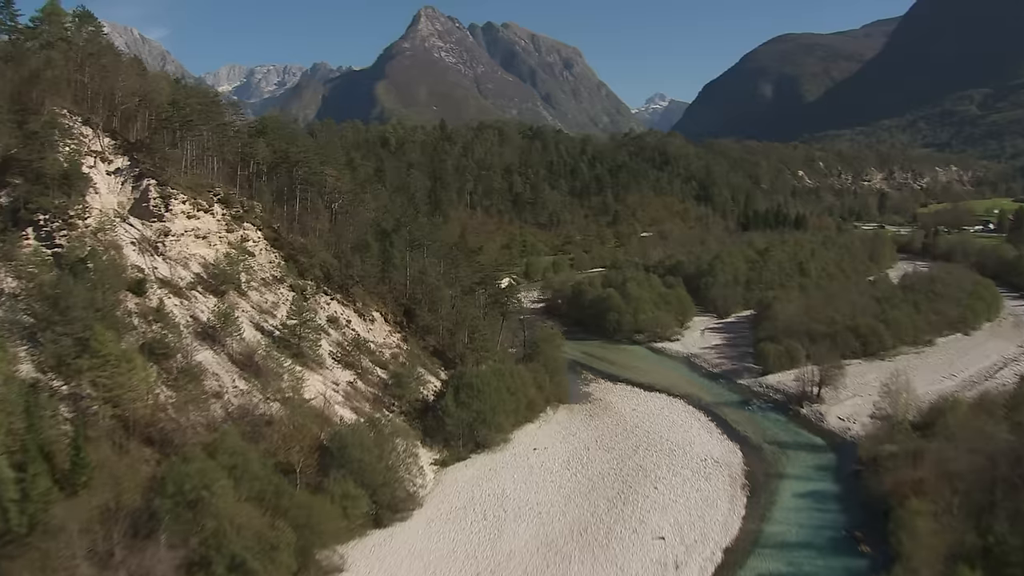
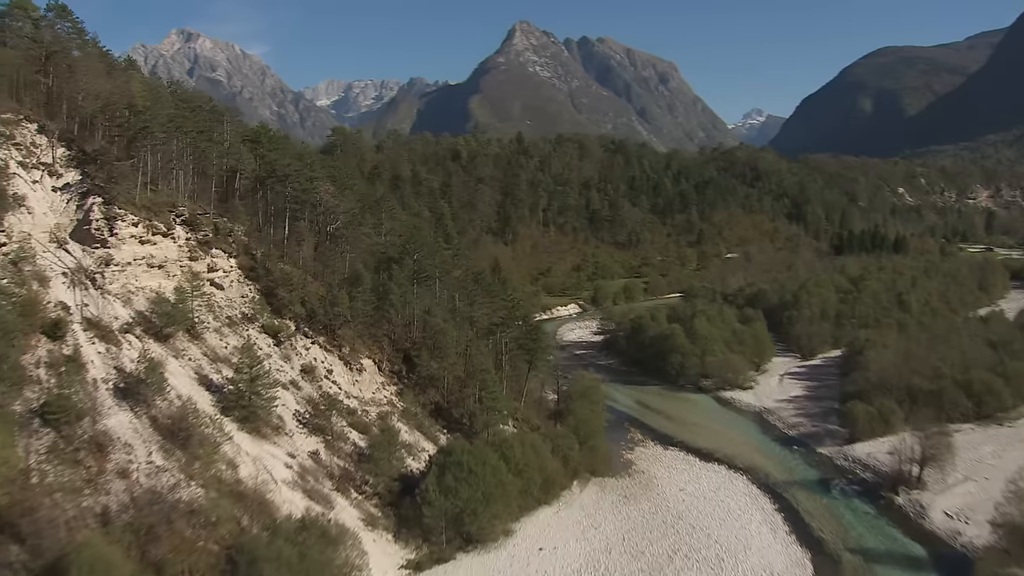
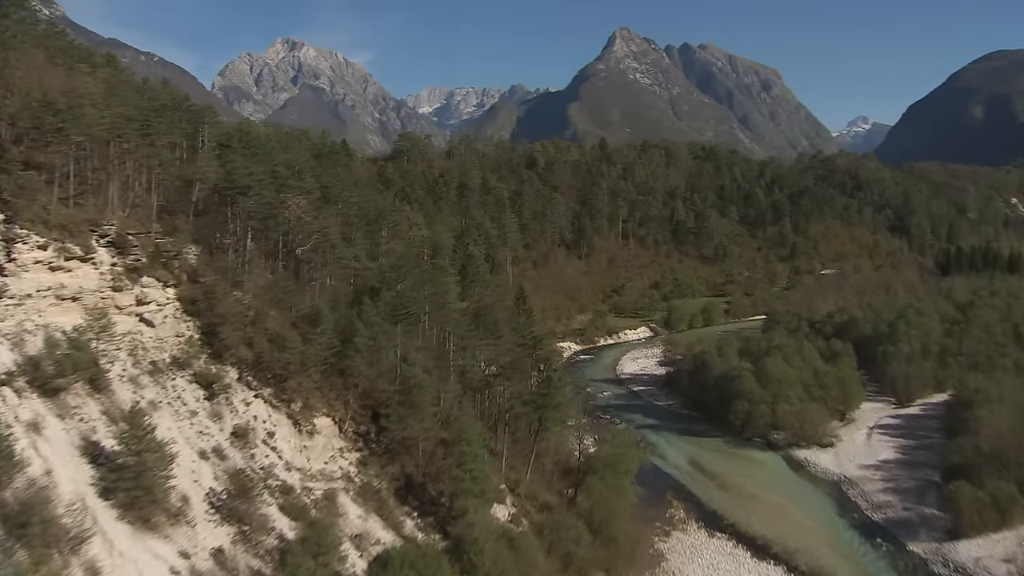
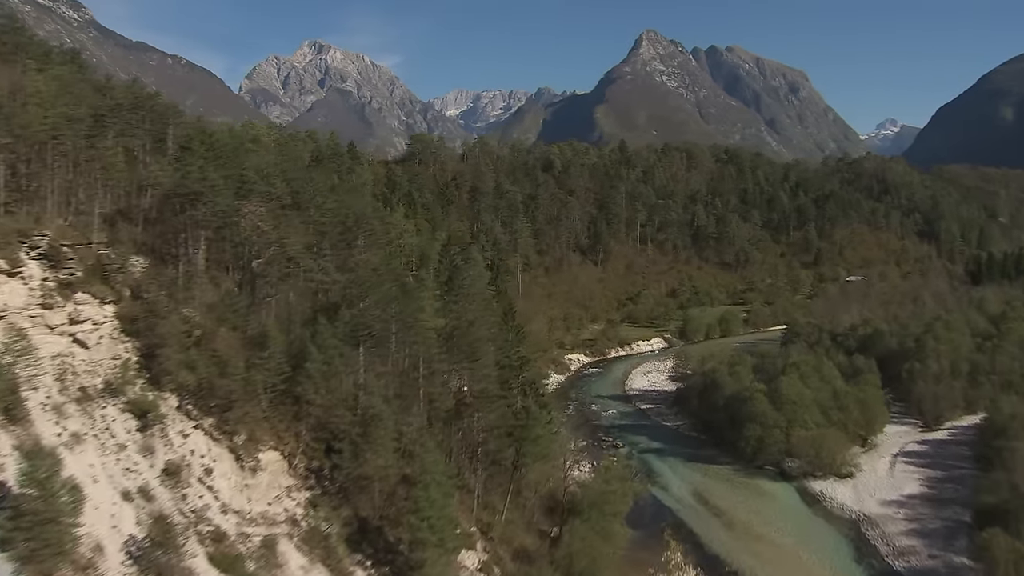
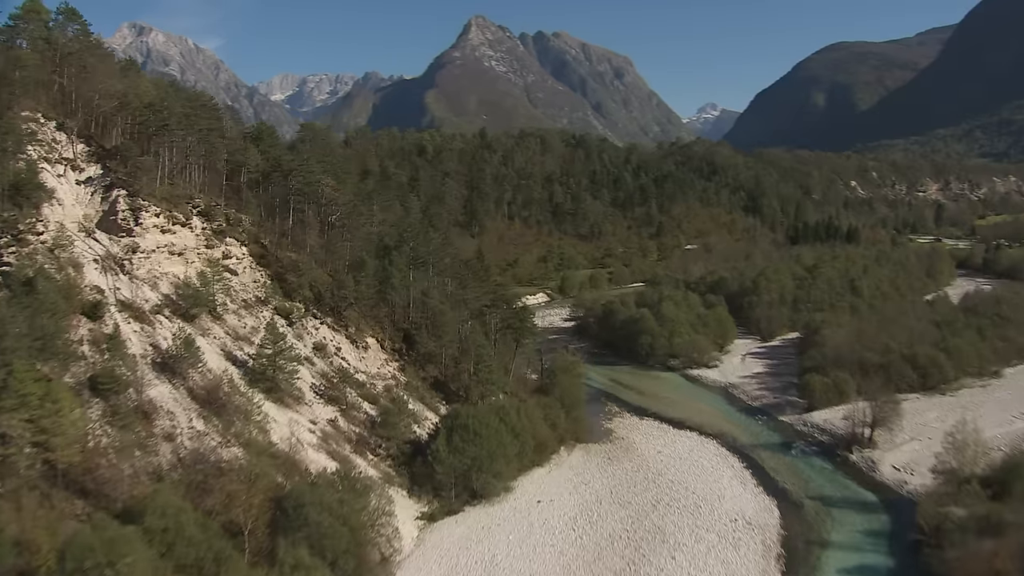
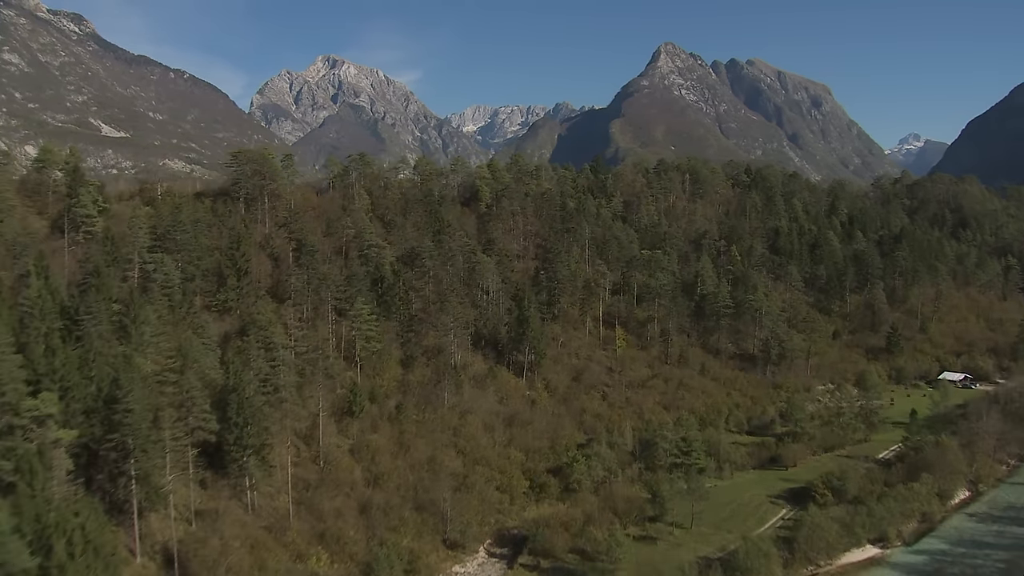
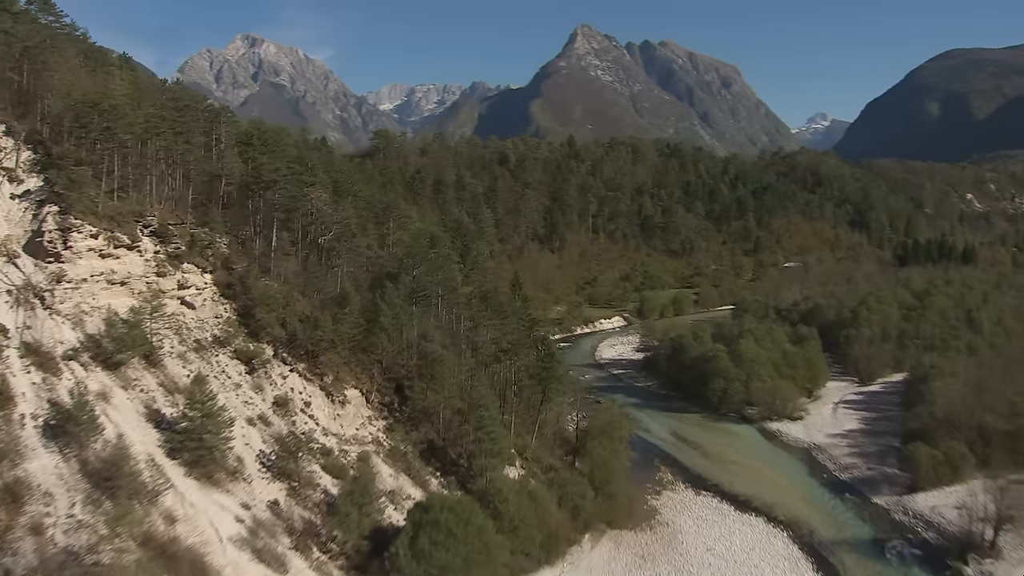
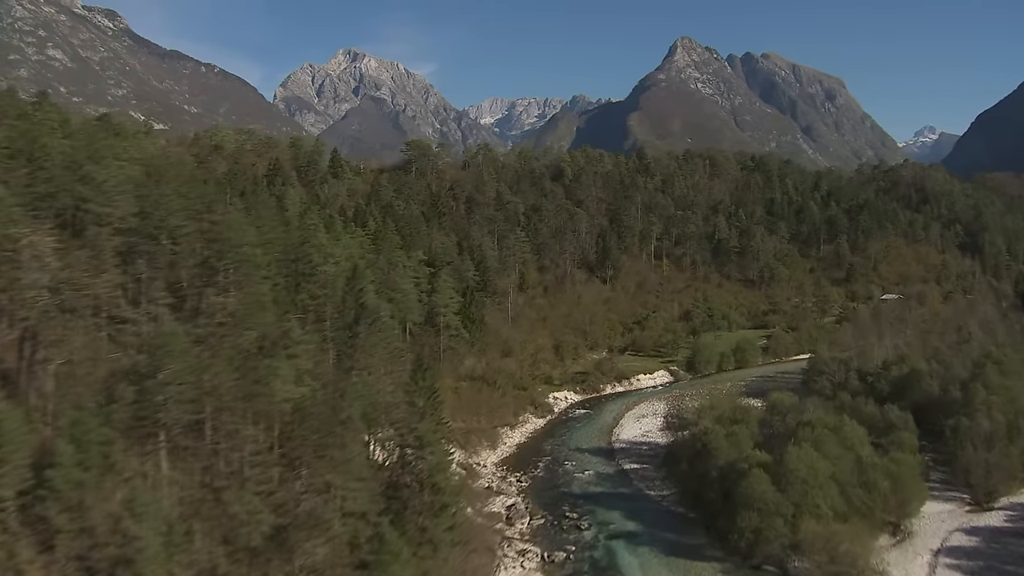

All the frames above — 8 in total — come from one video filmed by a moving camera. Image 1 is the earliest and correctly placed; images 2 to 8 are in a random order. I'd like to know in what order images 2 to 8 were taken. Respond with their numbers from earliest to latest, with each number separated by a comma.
5, 2, 7, 3, 4, 8, 6
